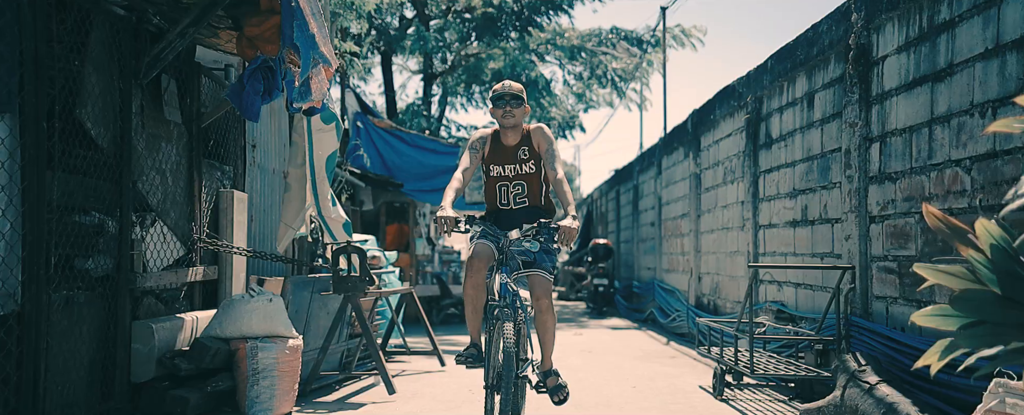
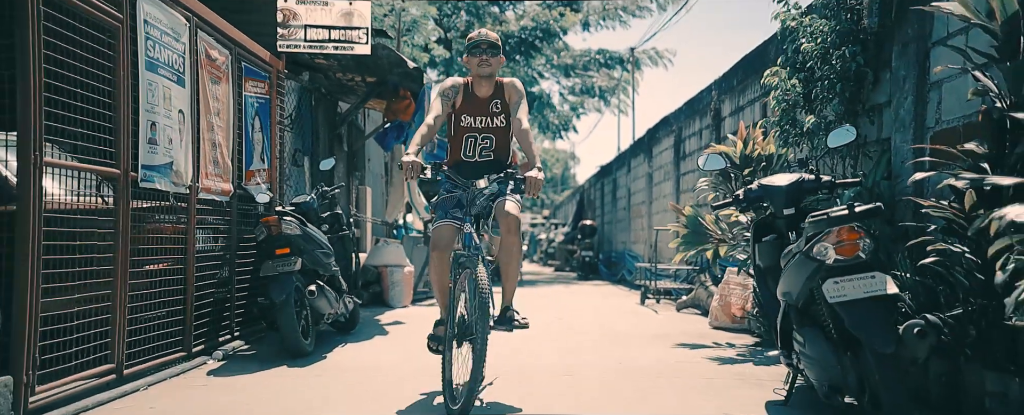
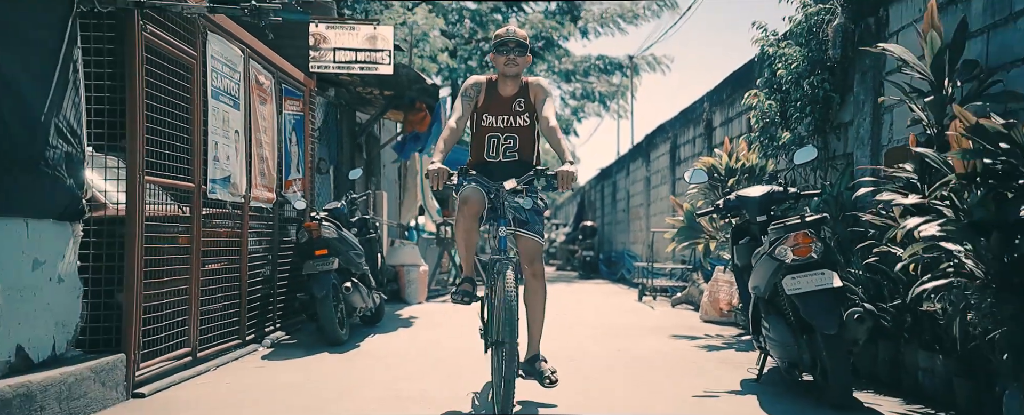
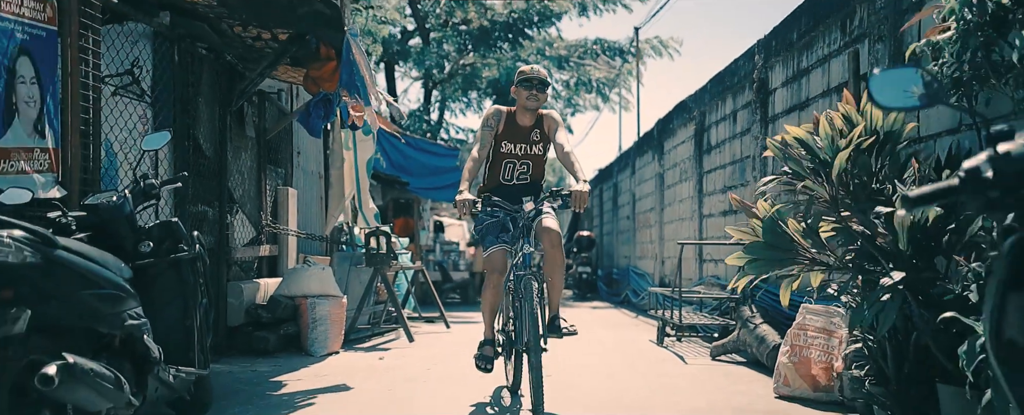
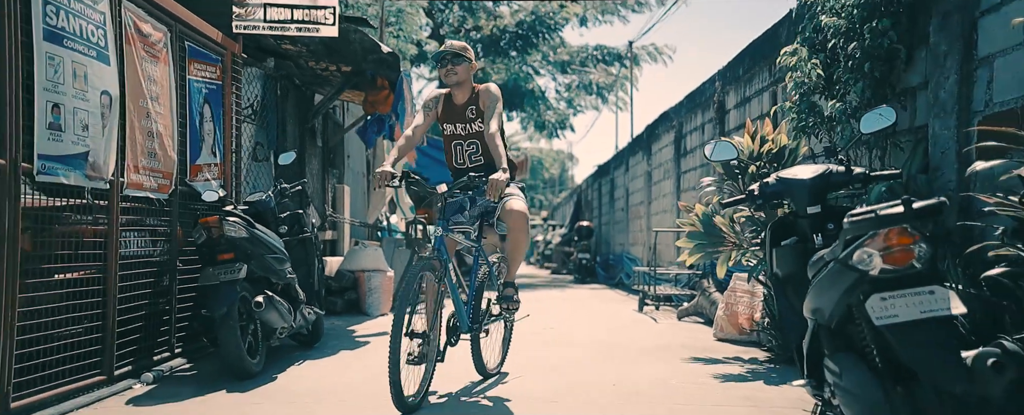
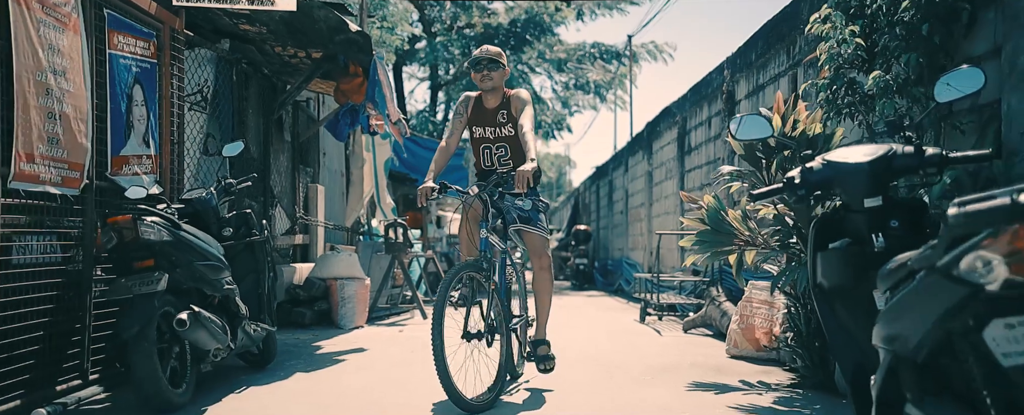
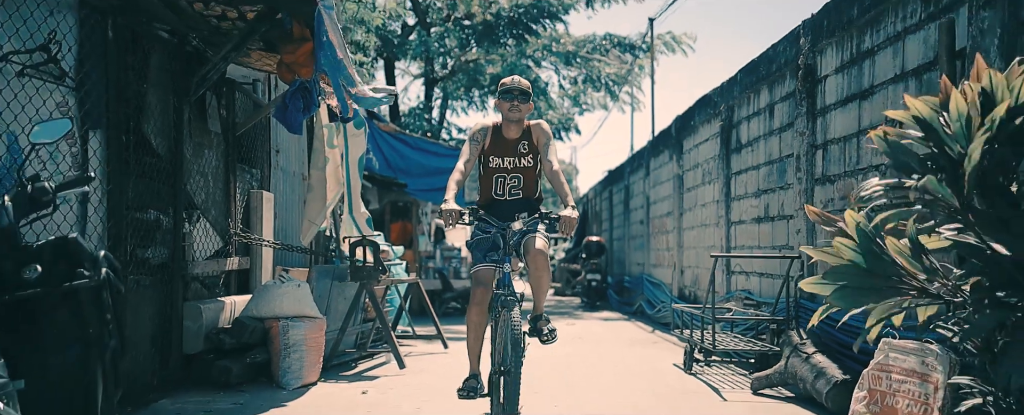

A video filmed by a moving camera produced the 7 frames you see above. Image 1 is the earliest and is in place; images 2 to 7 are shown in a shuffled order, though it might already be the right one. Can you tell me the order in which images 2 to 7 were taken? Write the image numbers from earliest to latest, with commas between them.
7, 4, 6, 5, 2, 3
